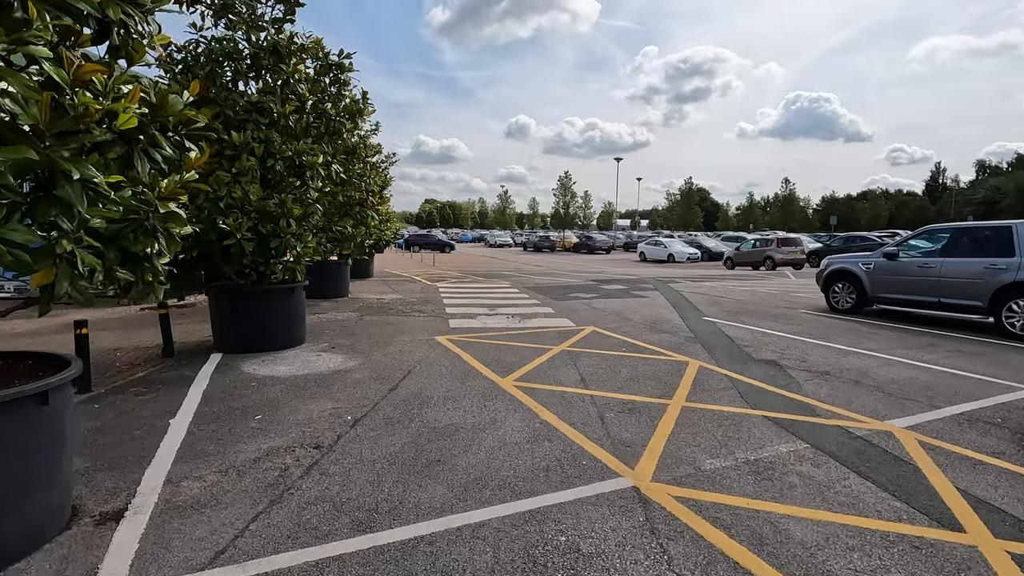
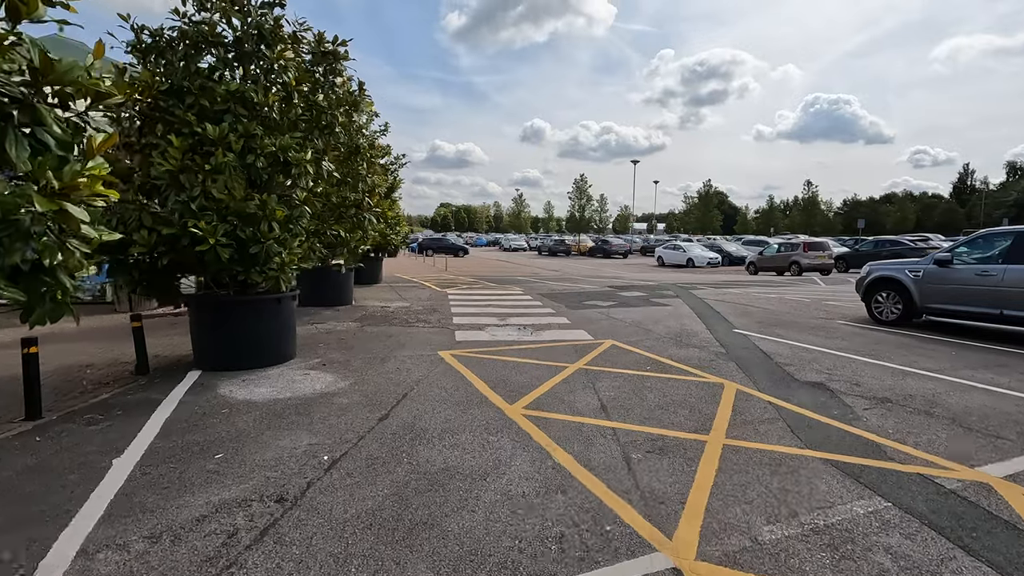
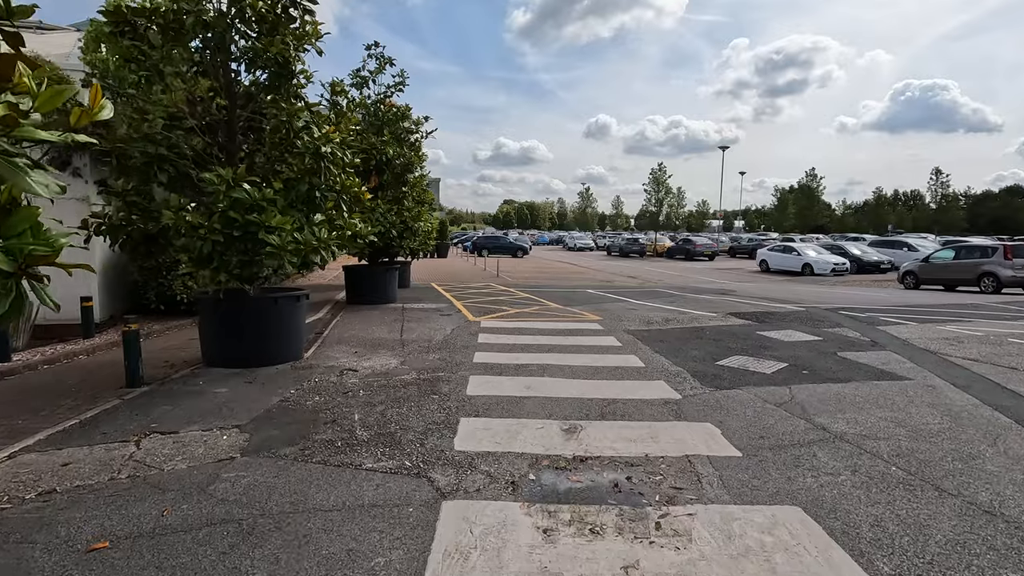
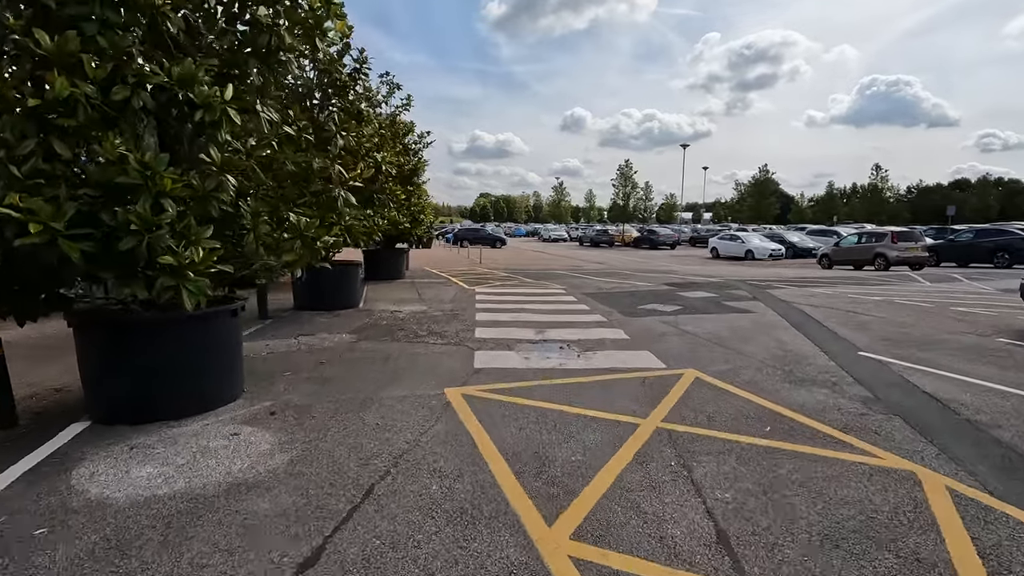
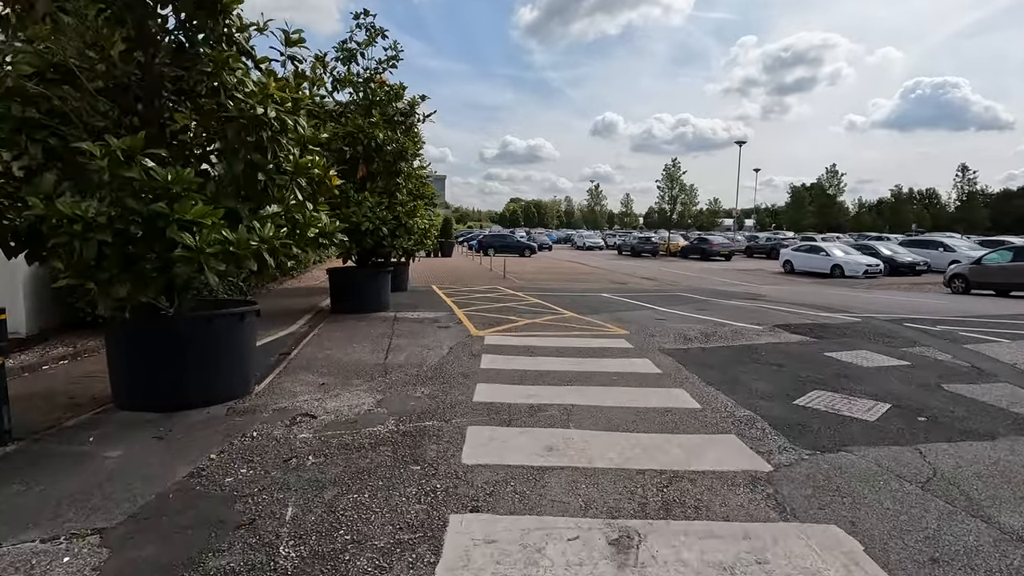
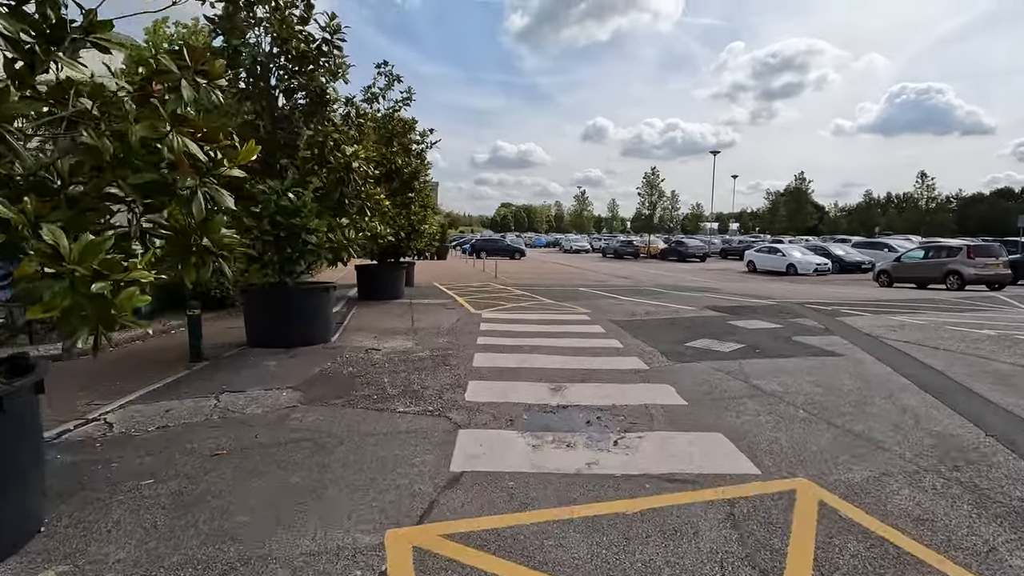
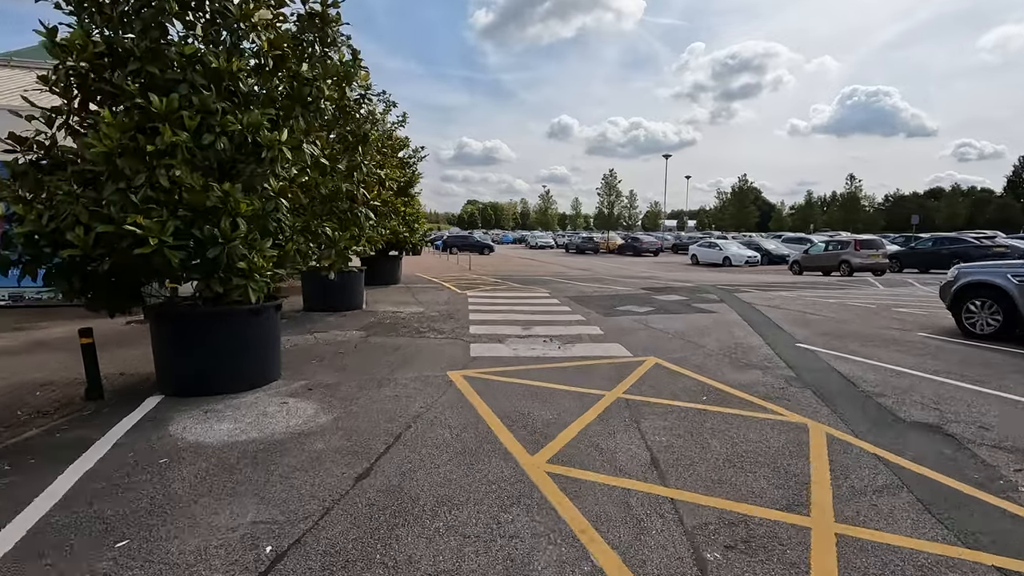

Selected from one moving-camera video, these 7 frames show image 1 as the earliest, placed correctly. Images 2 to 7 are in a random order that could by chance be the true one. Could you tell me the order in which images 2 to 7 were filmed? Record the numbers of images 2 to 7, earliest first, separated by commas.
2, 7, 4, 6, 3, 5
